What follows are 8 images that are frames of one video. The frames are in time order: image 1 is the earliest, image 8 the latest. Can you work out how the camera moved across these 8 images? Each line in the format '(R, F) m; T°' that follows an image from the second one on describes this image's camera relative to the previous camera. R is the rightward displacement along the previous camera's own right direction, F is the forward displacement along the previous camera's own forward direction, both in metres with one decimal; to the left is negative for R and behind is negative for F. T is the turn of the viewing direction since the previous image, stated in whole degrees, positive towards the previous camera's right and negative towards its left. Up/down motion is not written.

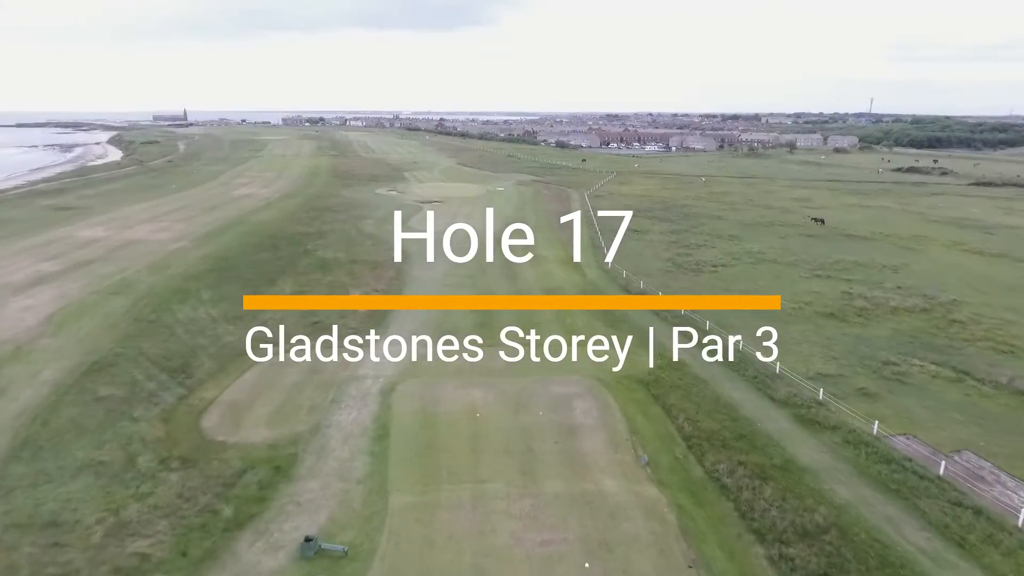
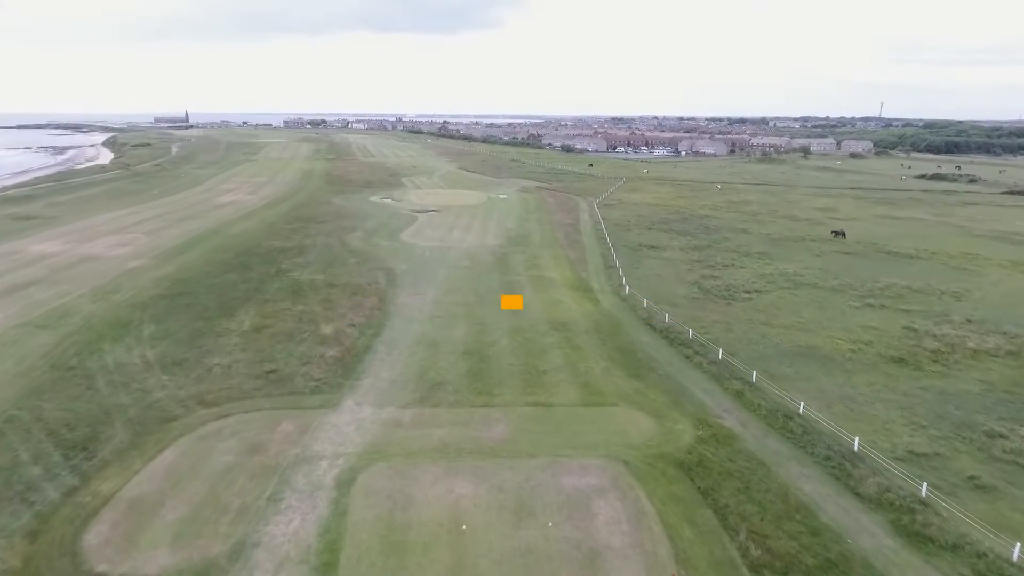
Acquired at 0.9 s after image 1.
(+0.1, +4.8) m; 0°
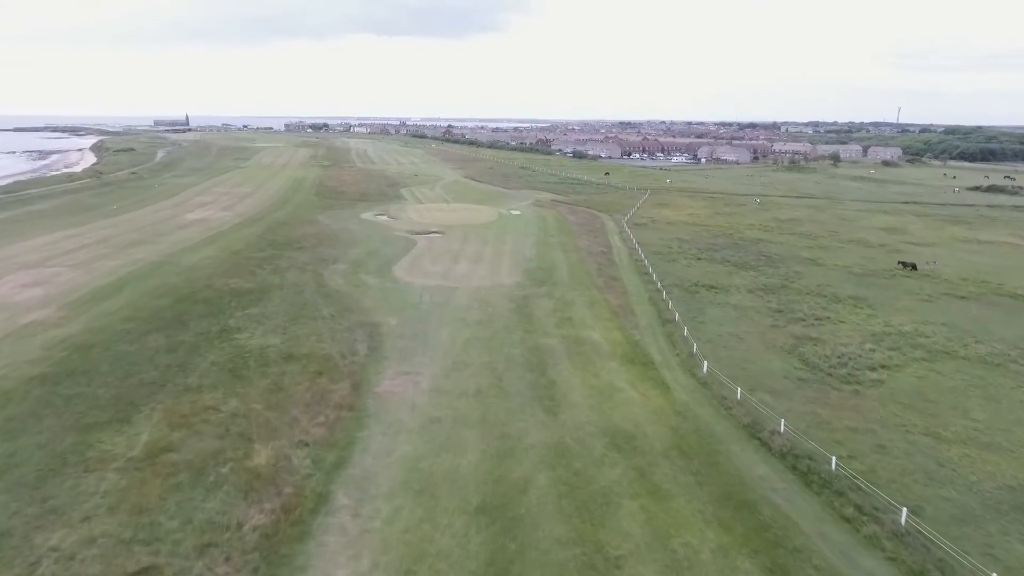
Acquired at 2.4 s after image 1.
(-0.9, +8.8) m; 0°
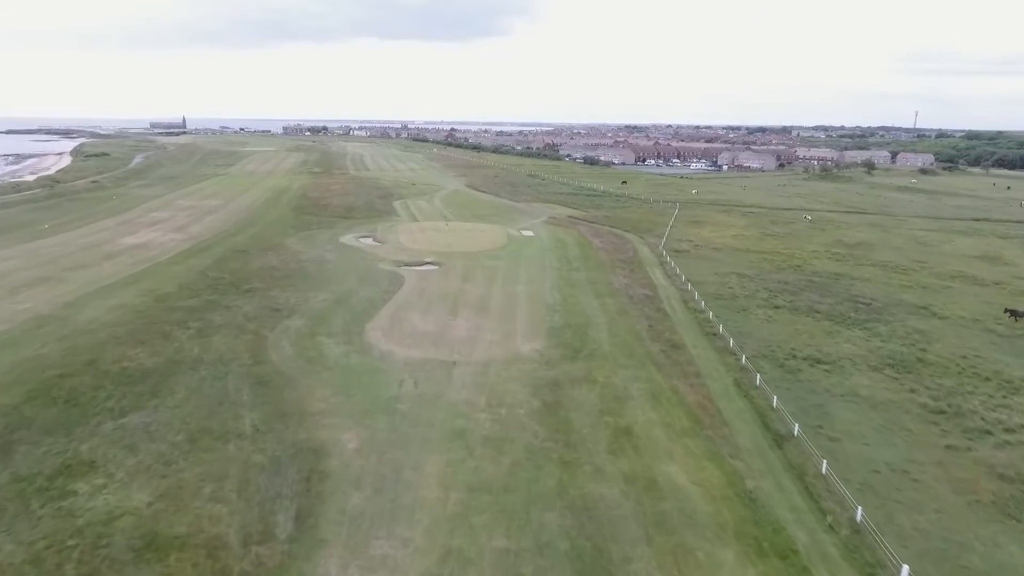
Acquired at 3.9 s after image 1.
(-0.7, +9.8) m; 0°
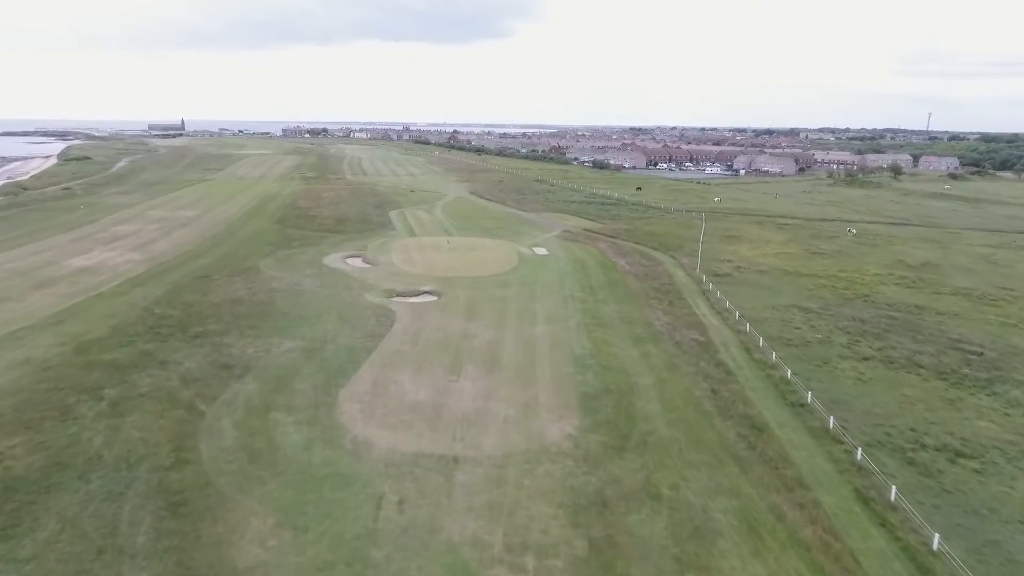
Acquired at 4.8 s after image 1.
(-0.6, +6.3) m; 0°
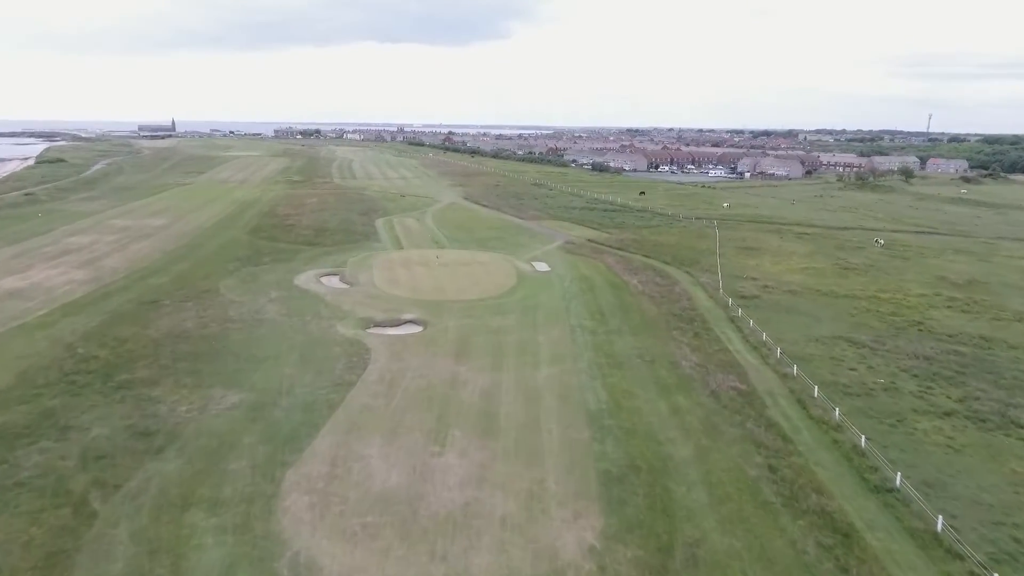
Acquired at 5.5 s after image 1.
(-0.1, +4.6) m; 0°
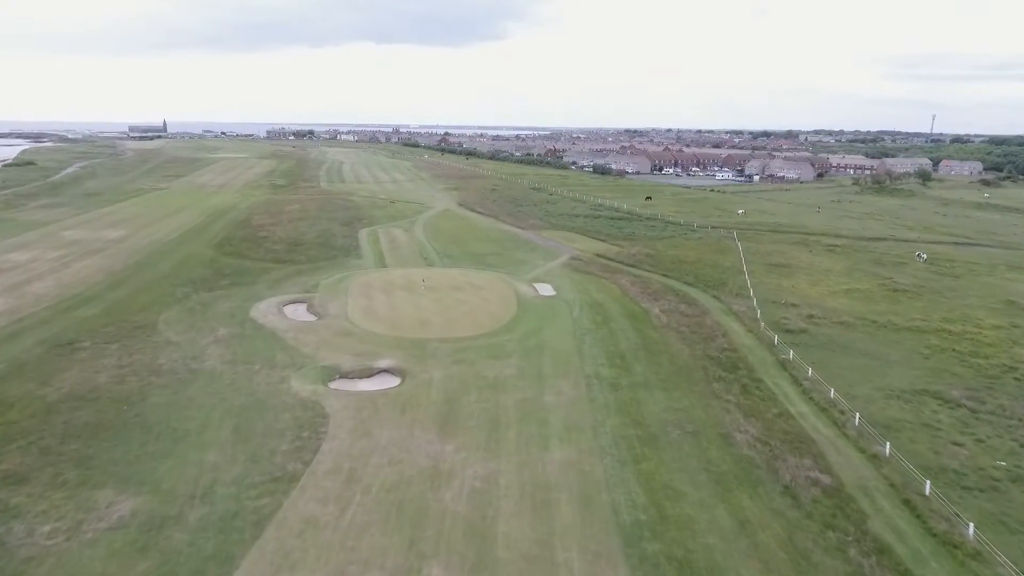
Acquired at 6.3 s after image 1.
(-0.1, +5.4) m; 0°
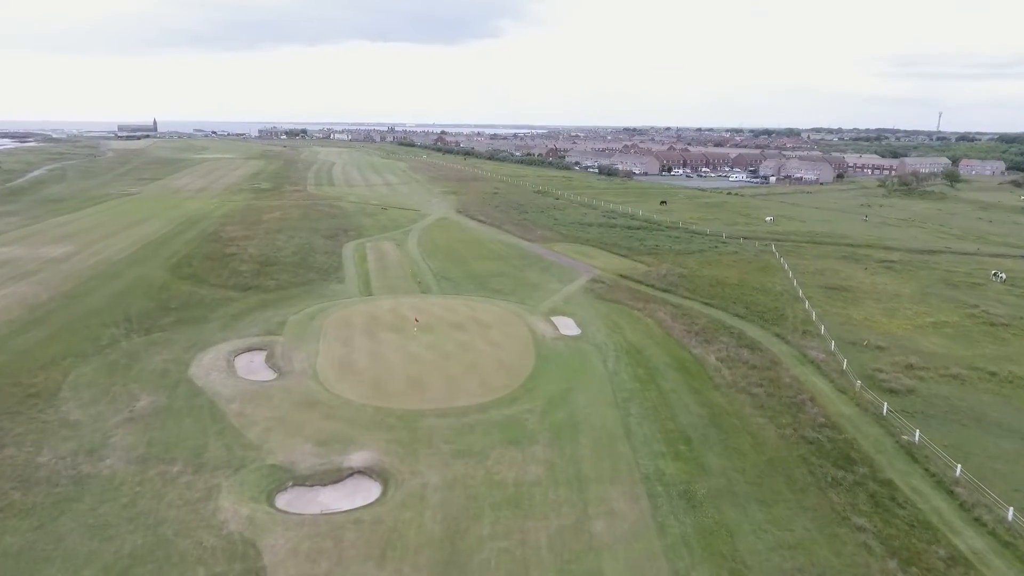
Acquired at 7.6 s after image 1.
(-0.7, +6.4) m; 0°
